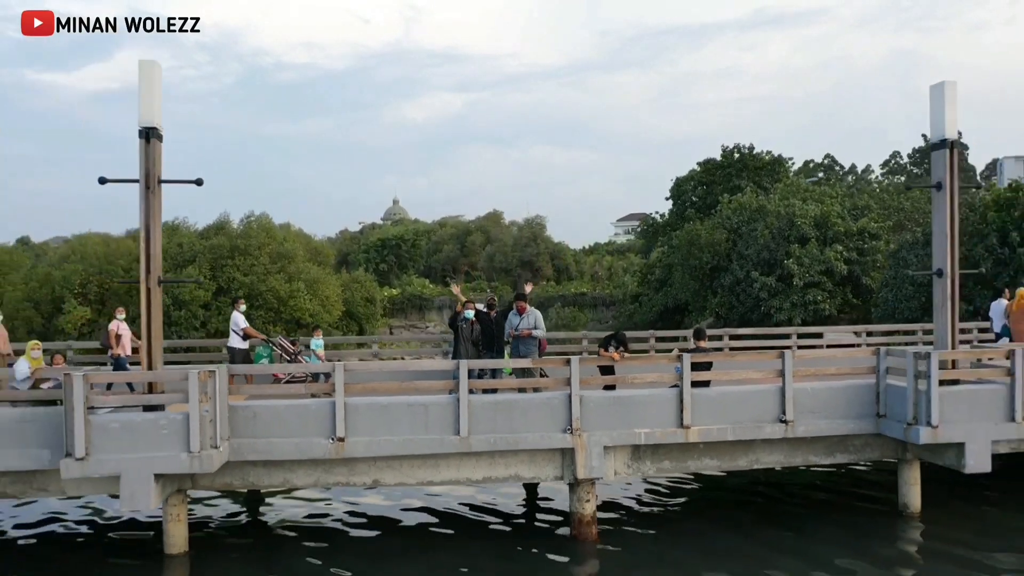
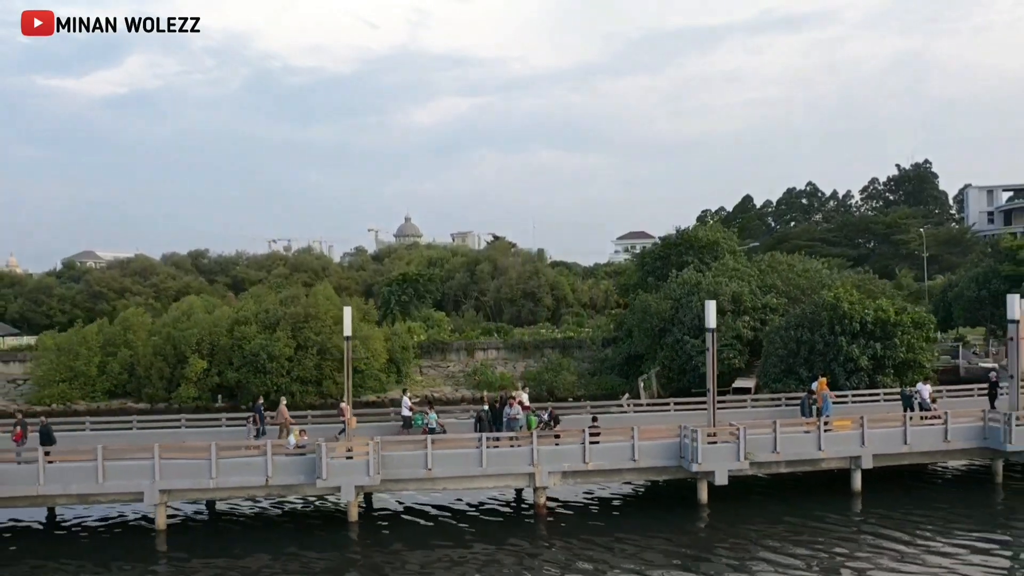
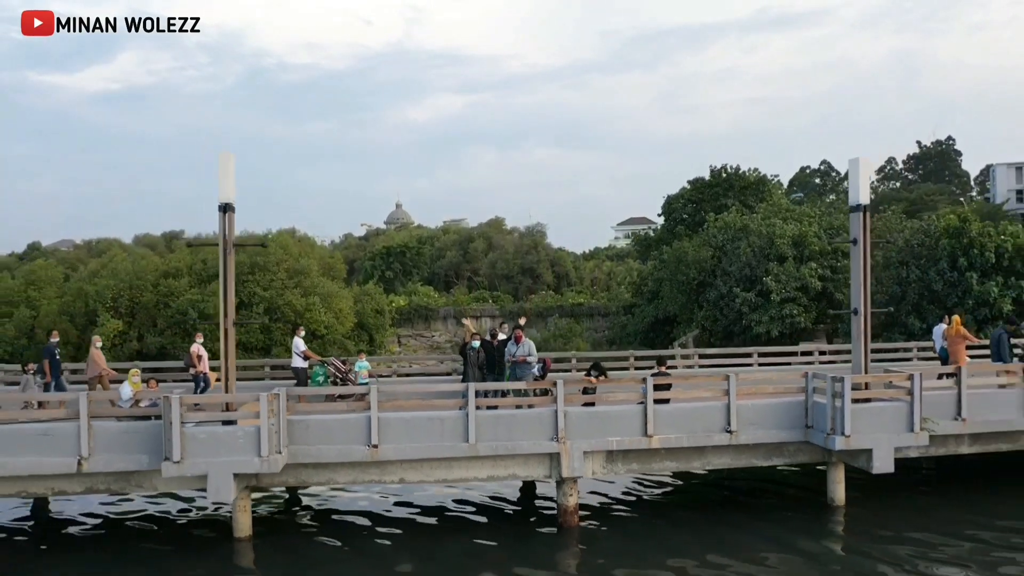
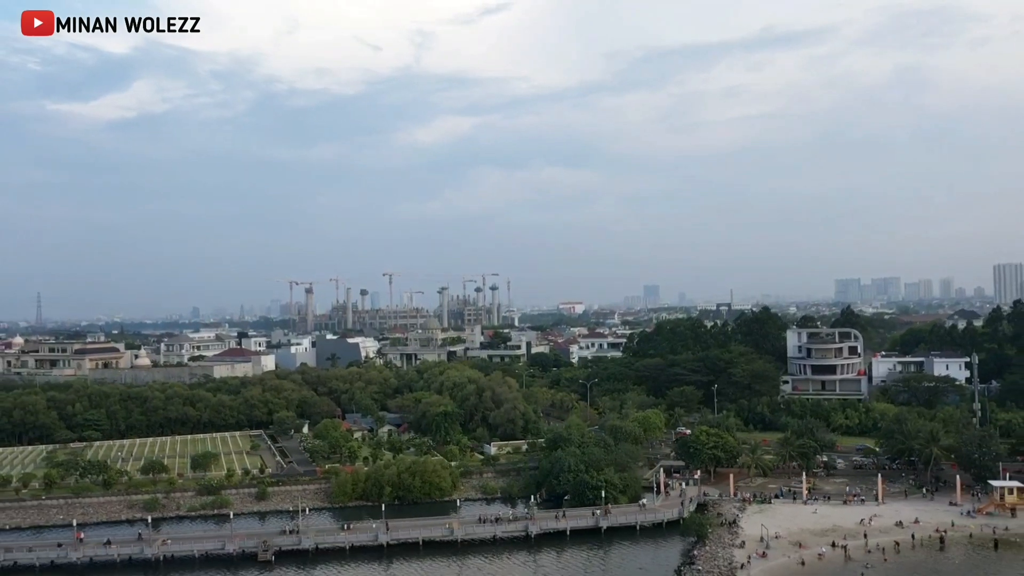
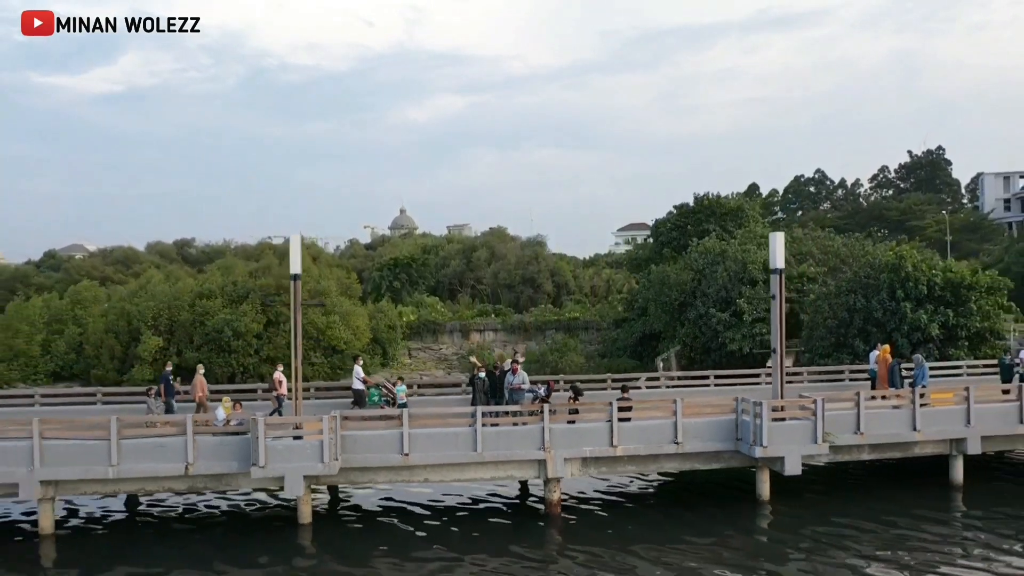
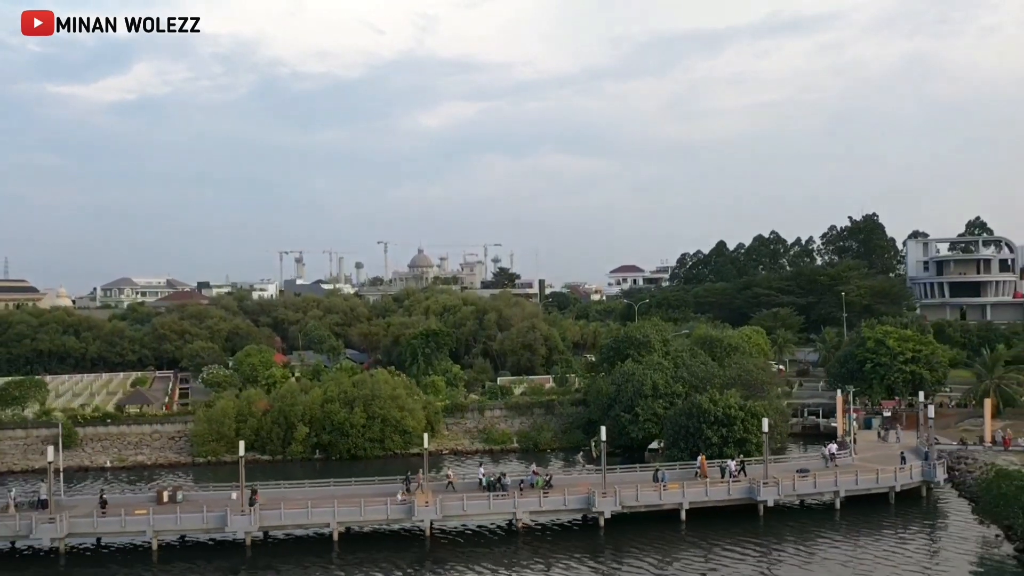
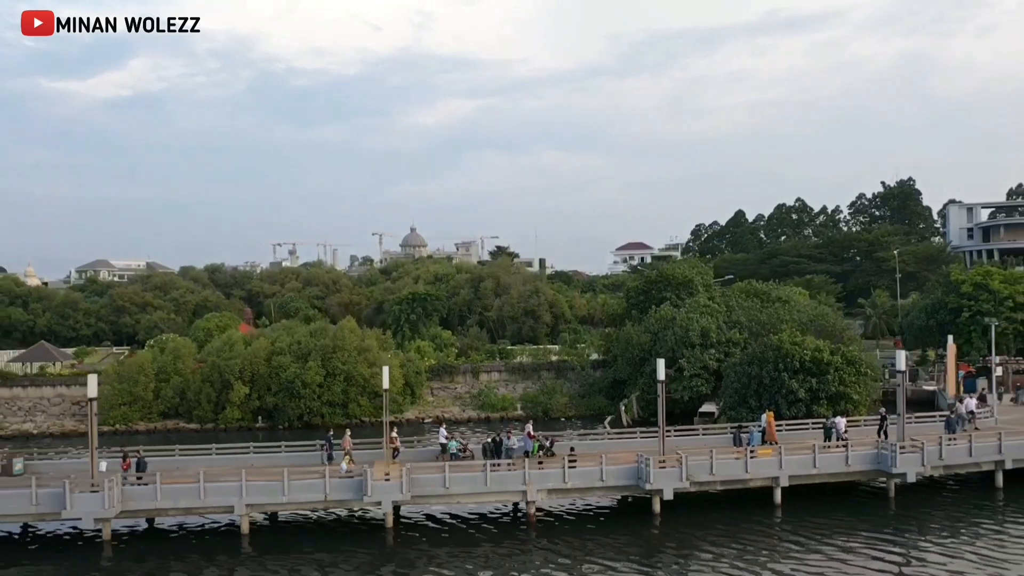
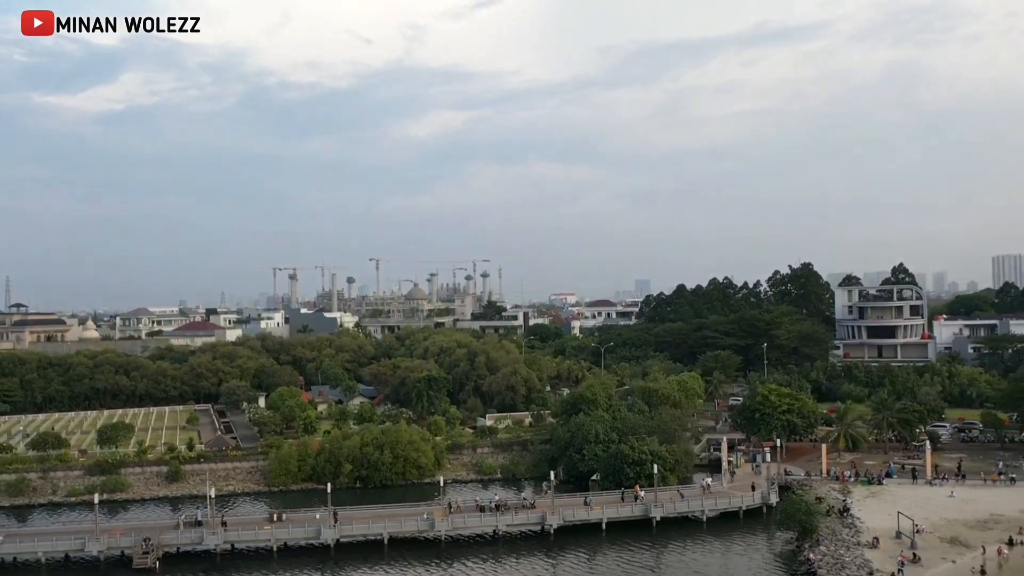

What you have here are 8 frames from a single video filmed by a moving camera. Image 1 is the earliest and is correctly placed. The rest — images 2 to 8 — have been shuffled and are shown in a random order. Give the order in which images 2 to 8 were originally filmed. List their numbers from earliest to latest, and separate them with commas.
3, 5, 2, 7, 6, 8, 4
